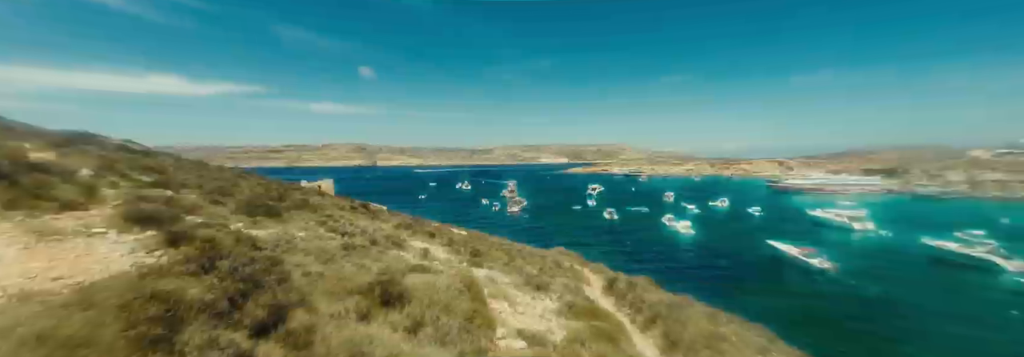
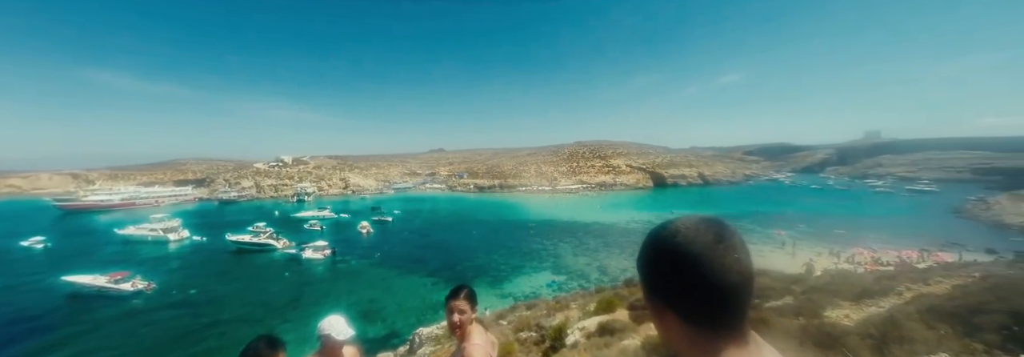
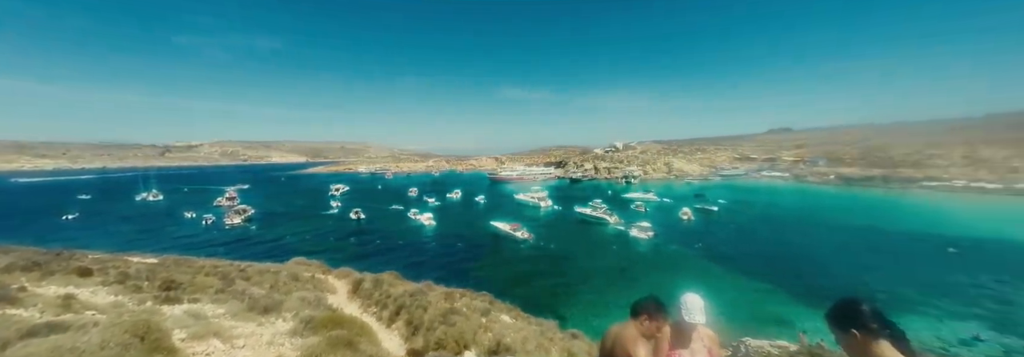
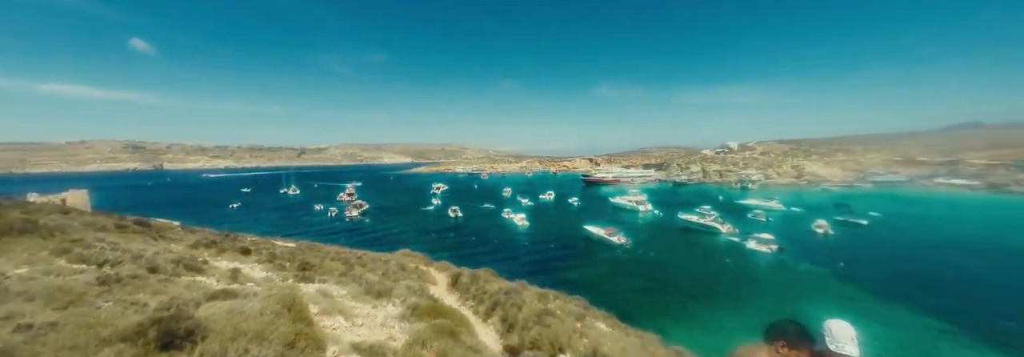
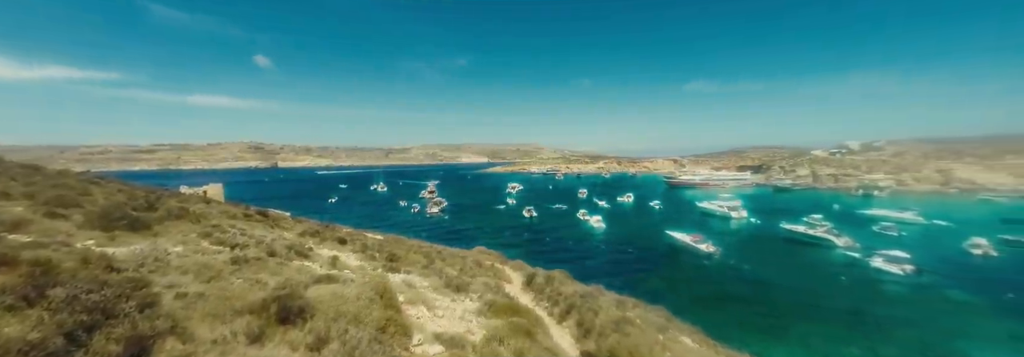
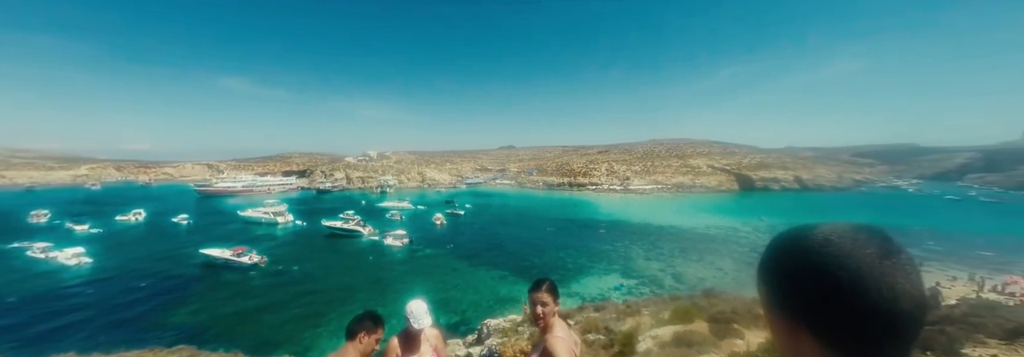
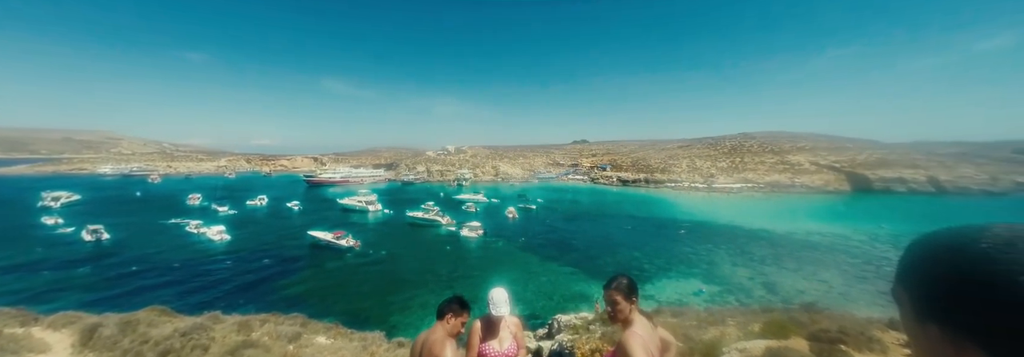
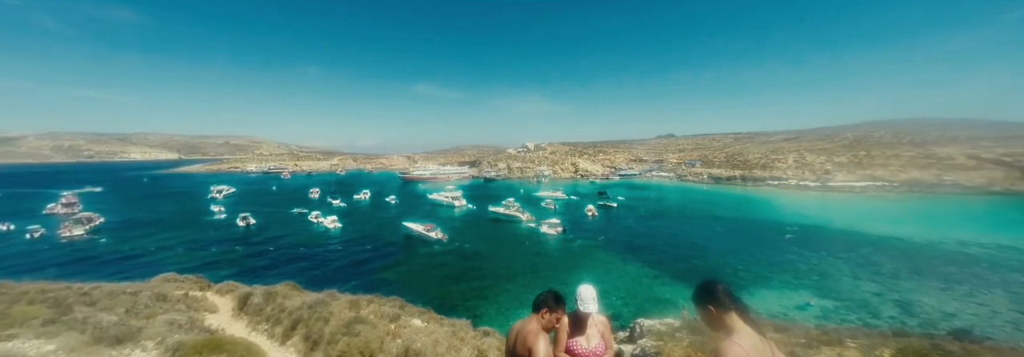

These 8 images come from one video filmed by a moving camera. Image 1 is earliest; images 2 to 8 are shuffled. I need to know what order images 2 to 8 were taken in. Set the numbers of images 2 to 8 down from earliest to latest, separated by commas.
5, 4, 3, 8, 7, 6, 2
